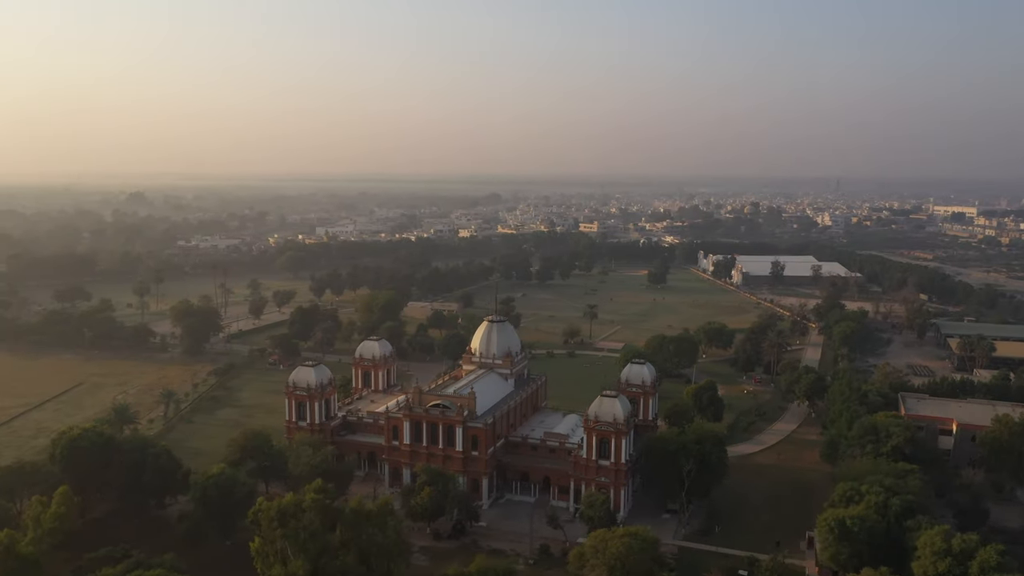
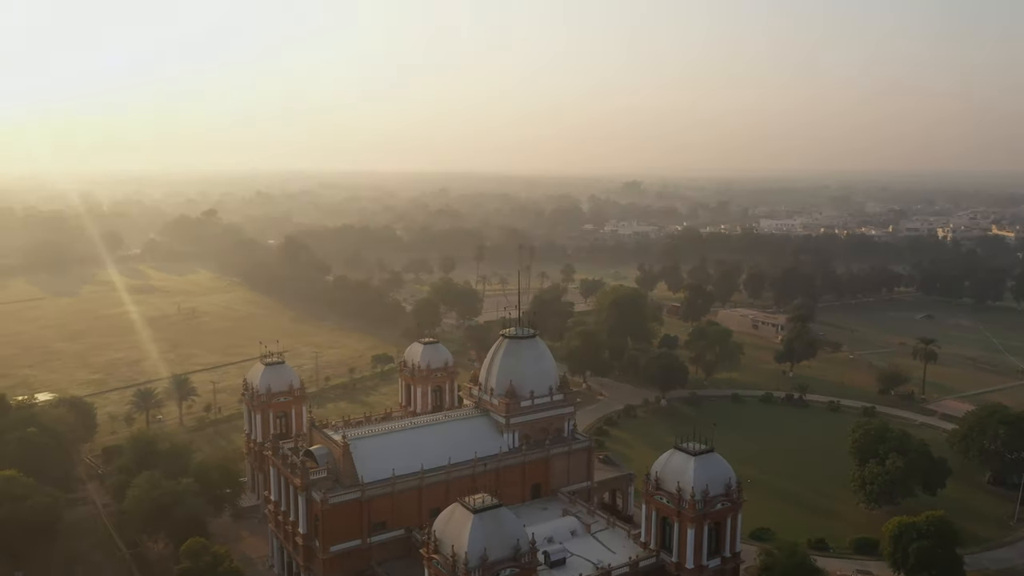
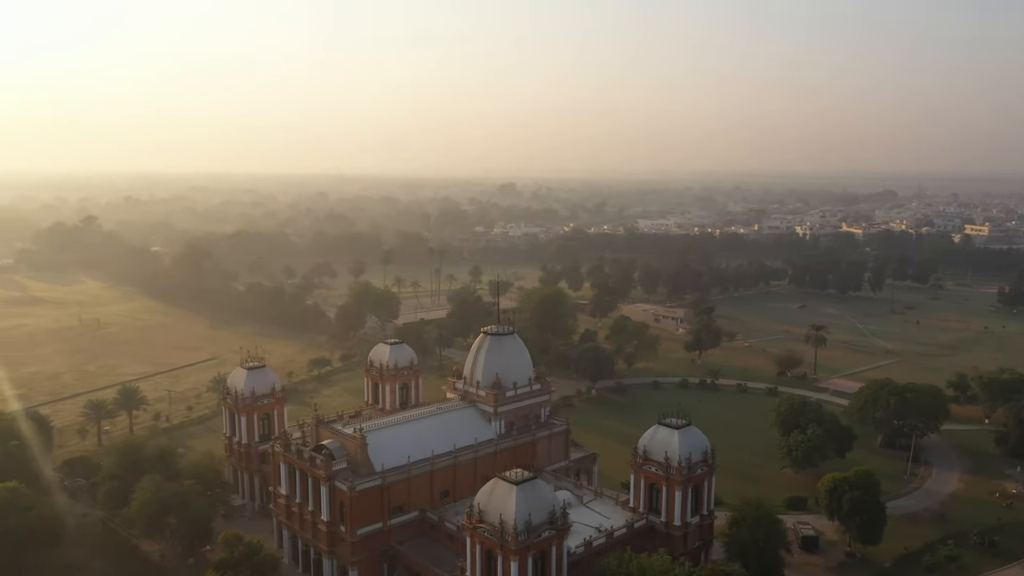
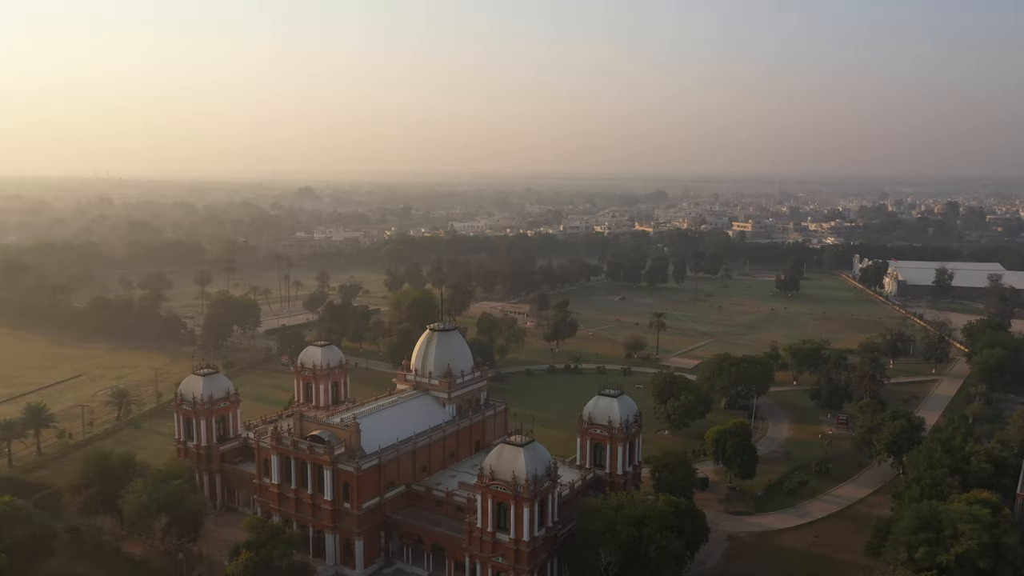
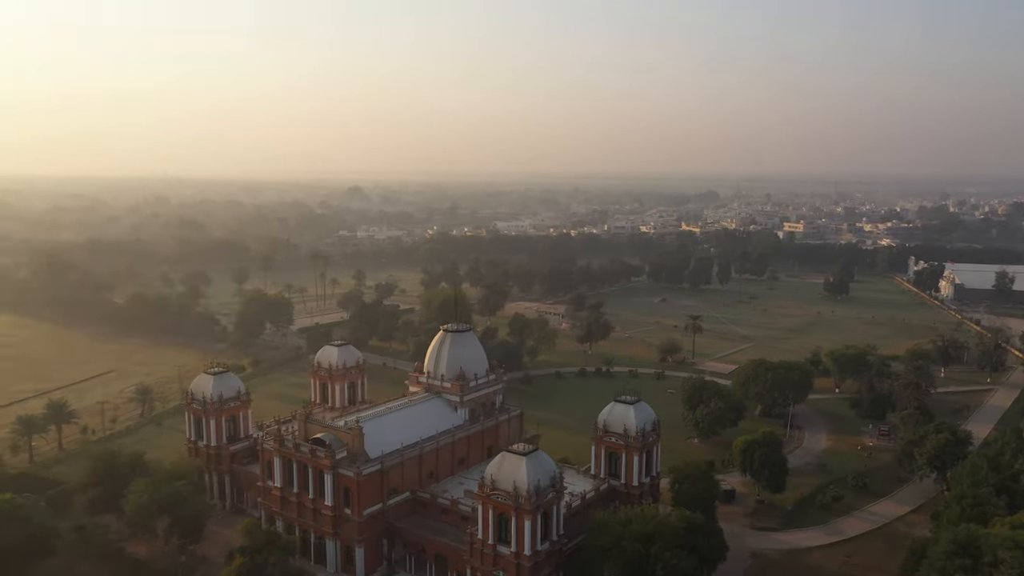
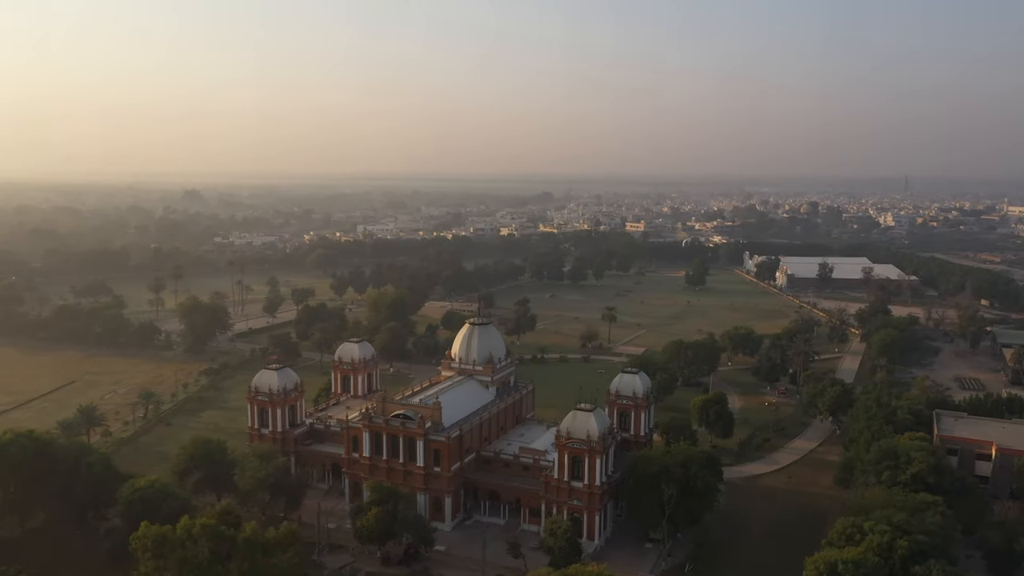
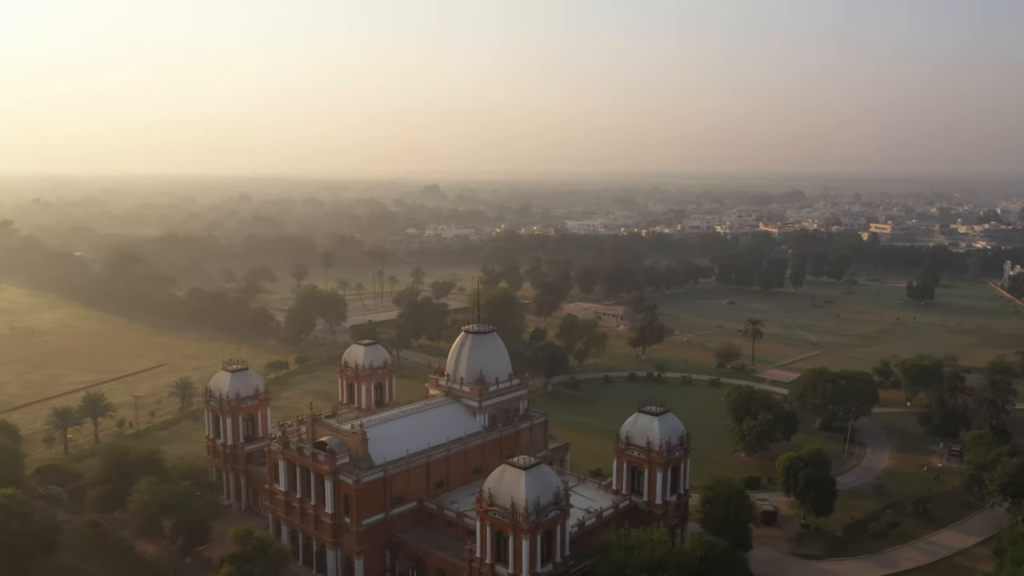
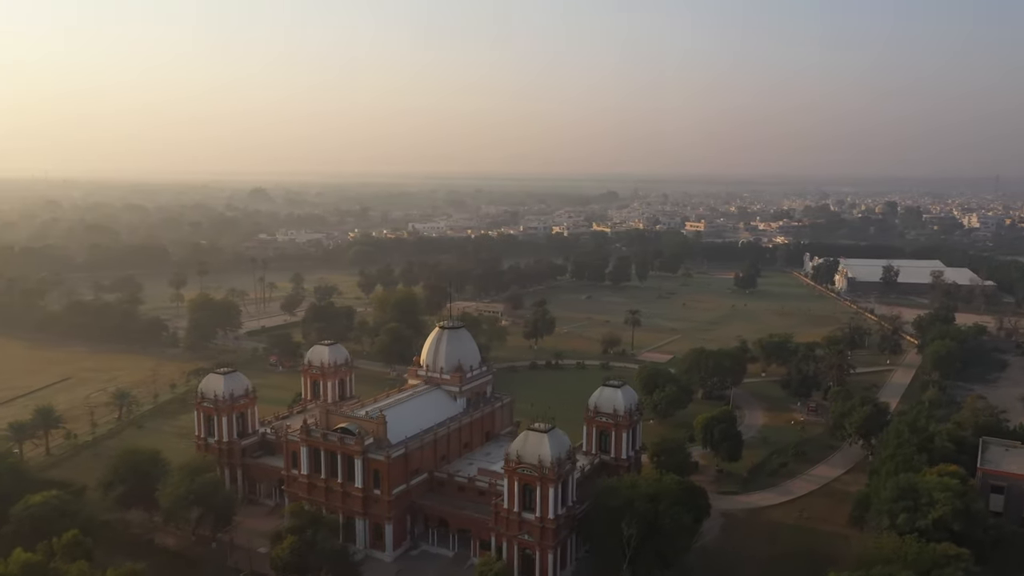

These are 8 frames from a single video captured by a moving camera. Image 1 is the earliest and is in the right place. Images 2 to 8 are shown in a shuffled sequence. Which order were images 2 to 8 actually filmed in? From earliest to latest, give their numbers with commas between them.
6, 8, 4, 5, 7, 3, 2
